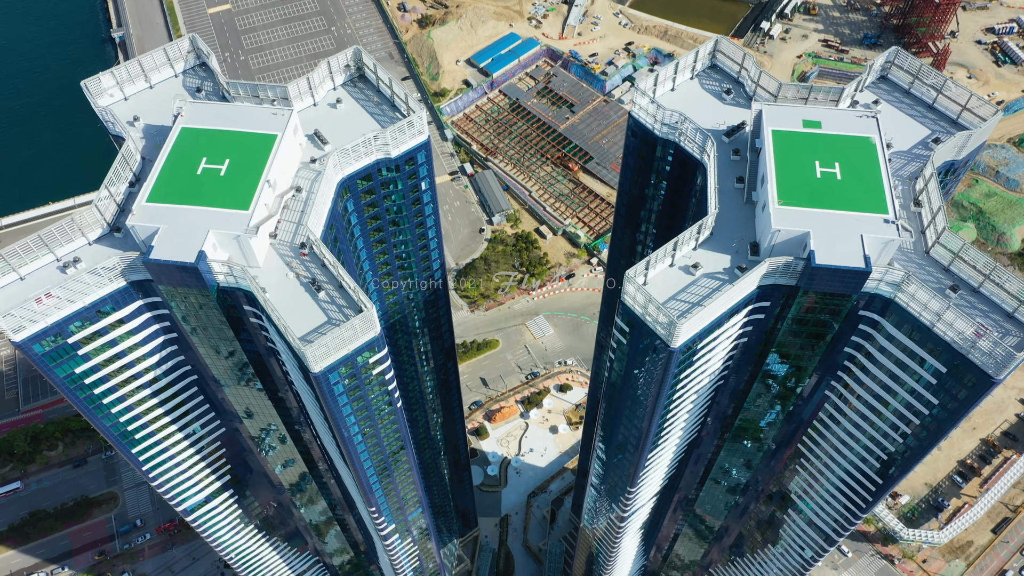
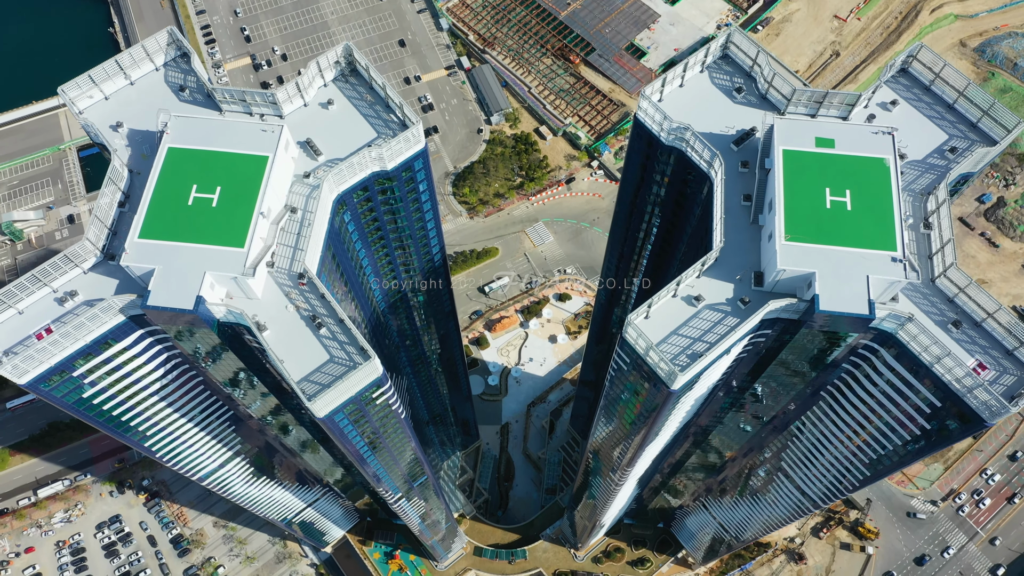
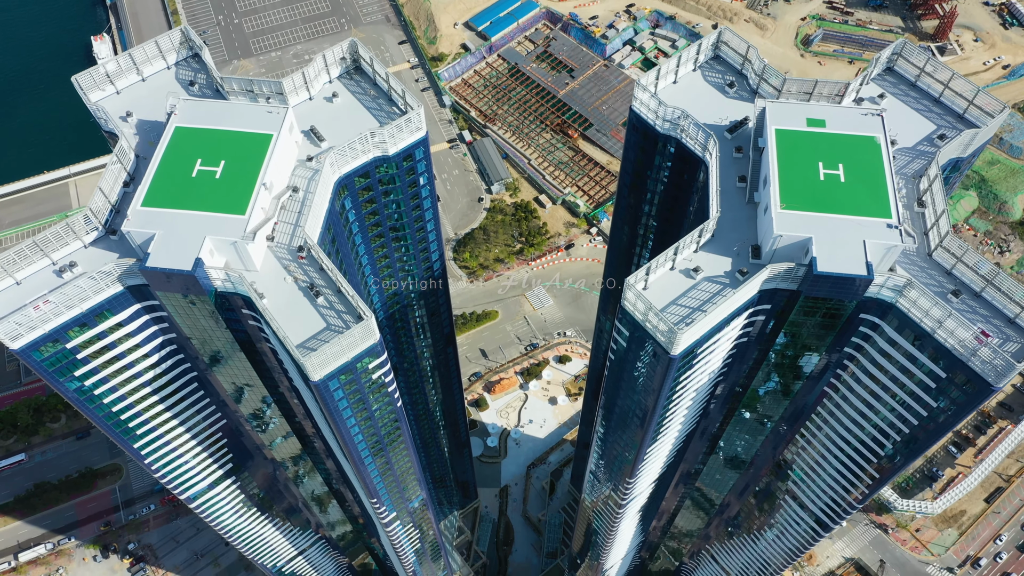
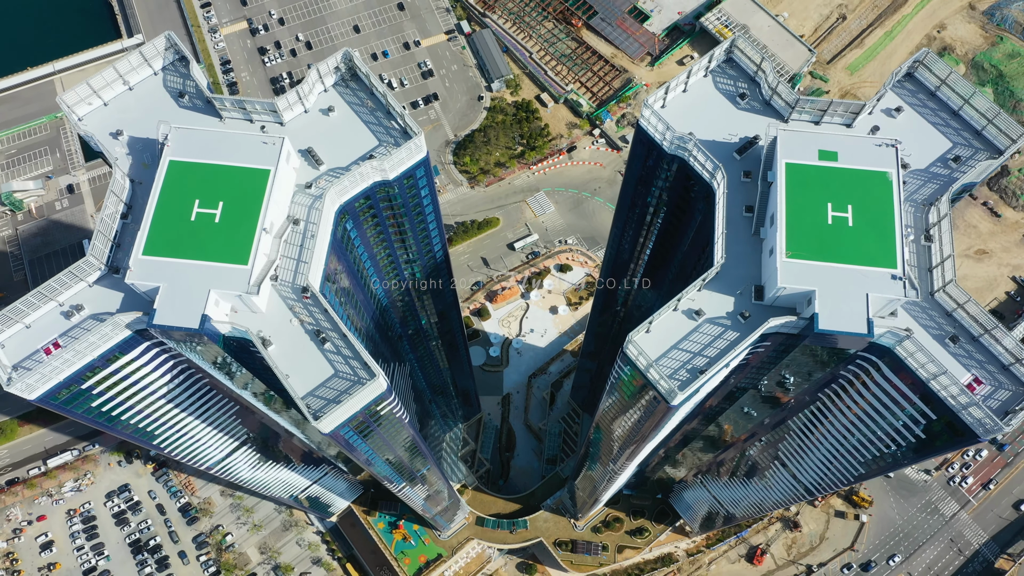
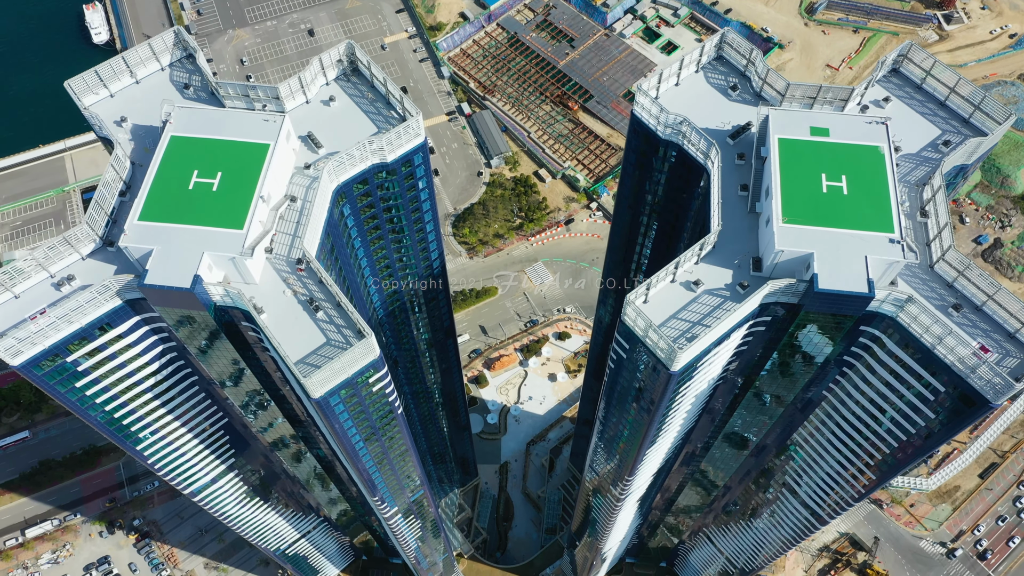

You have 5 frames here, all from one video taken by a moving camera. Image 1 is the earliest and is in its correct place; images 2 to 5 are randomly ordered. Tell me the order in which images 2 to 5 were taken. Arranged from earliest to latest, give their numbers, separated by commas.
3, 5, 2, 4
